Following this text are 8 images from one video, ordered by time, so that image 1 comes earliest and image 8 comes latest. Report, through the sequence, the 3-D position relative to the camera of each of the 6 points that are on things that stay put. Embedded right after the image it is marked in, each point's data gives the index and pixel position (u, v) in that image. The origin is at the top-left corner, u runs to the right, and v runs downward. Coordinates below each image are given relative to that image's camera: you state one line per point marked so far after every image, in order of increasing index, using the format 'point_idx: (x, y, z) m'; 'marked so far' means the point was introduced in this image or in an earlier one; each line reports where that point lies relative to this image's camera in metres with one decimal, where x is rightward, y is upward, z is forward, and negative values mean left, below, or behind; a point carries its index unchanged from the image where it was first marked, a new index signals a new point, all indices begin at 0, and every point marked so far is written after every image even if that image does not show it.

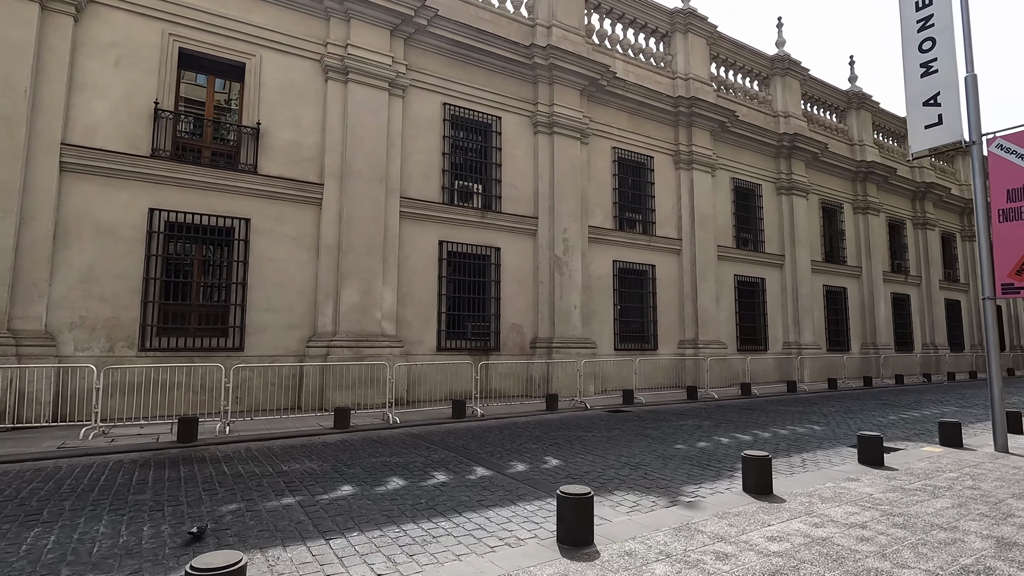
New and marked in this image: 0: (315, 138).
0: (-4.2, +3.2, +11.3) m
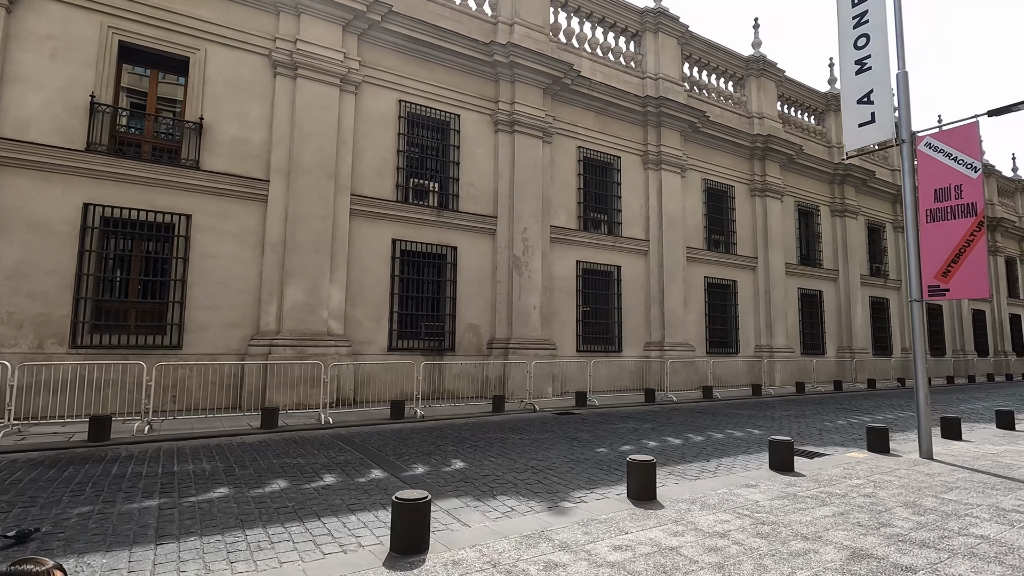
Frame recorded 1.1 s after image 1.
0: (-5.2, +3.2, +11.2) m
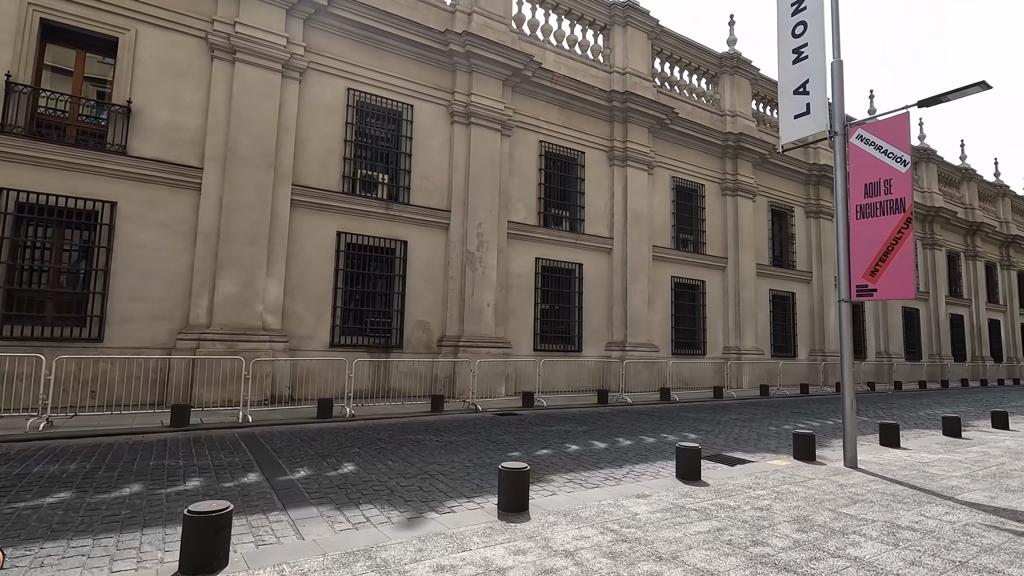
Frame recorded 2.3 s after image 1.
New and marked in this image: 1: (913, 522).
0: (-6.3, +3.4, +10.8) m
1: (+3.1, -1.8, +4.2) m
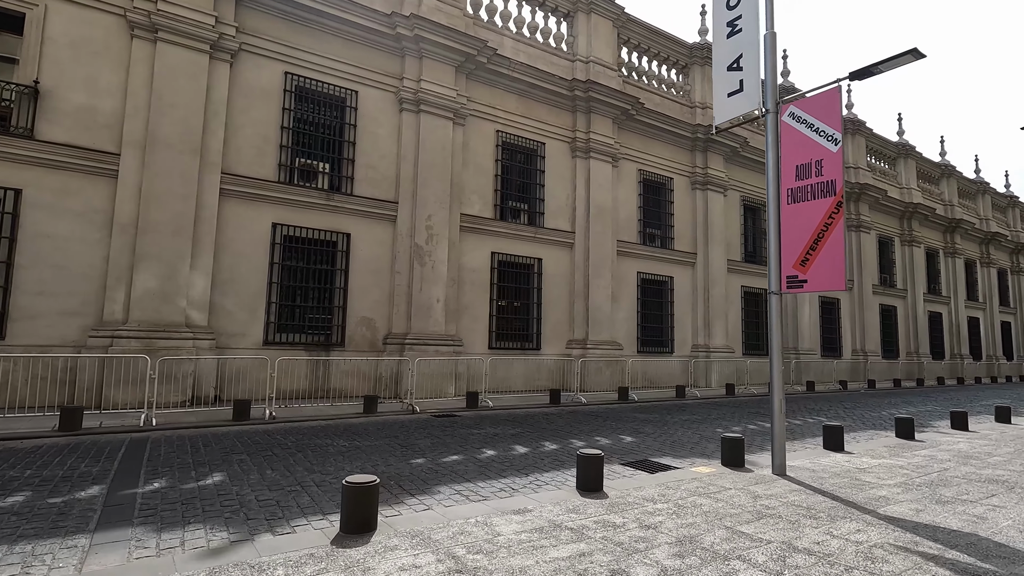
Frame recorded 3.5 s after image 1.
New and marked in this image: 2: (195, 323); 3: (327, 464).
0: (-7.5, +3.5, +10.1) m
1: (+2.1, -1.7, +3.7) m
2: (-6.1, -0.7, +10.3) m
3: (-2.0, -1.9, +5.9) m
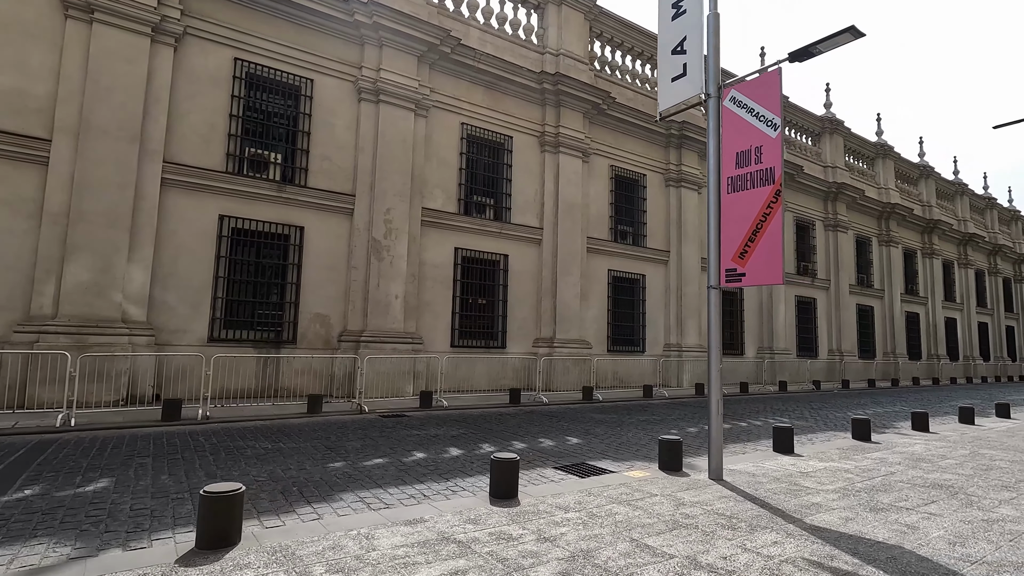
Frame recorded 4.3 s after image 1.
0: (-8.3, +3.6, +9.6) m
1: (+1.3, -1.7, +3.3) m
2: (-7.0, -0.6, +9.9) m
3: (-2.8, -1.8, +5.5) m
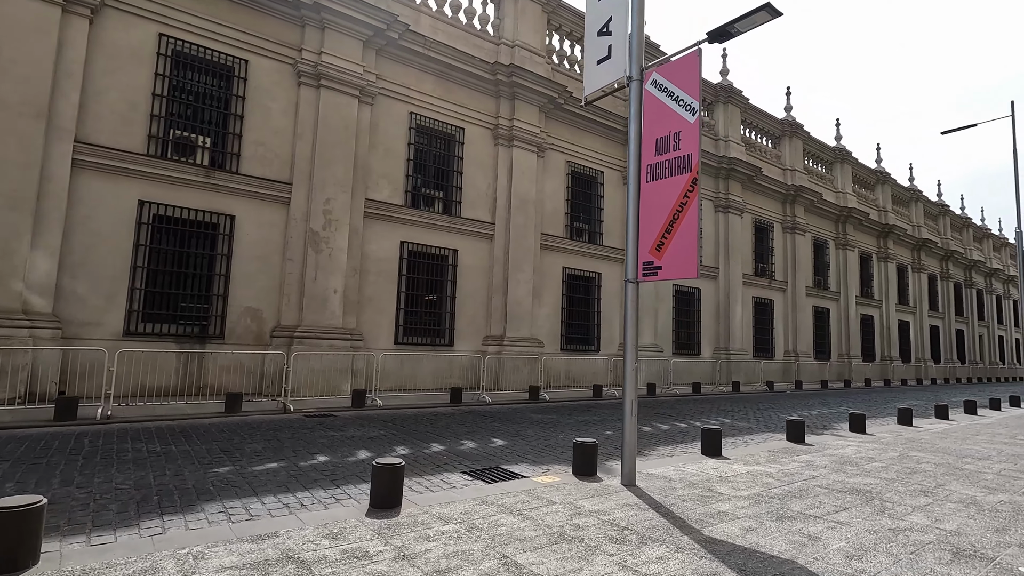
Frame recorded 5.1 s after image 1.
0: (-9.4, +3.8, +8.8) m
1: (+0.4, -1.6, +3.0) m
2: (-8.1, -0.4, +9.1) m
3: (-3.8, -1.7, +4.9) m
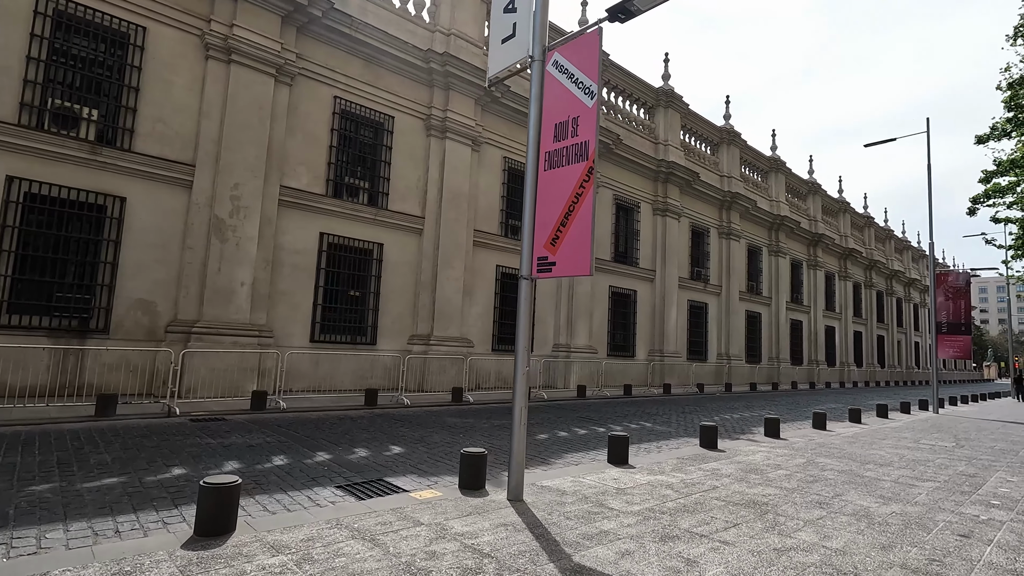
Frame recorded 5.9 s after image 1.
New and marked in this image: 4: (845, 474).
0: (-10.6, +4.1, +7.4) m
1: (-0.4, -1.6, +2.5) m
2: (-9.5, -0.1, +7.9) m
3: (-4.8, -1.6, +4.1) m
4: (+3.9, -2.2, +6.3) m
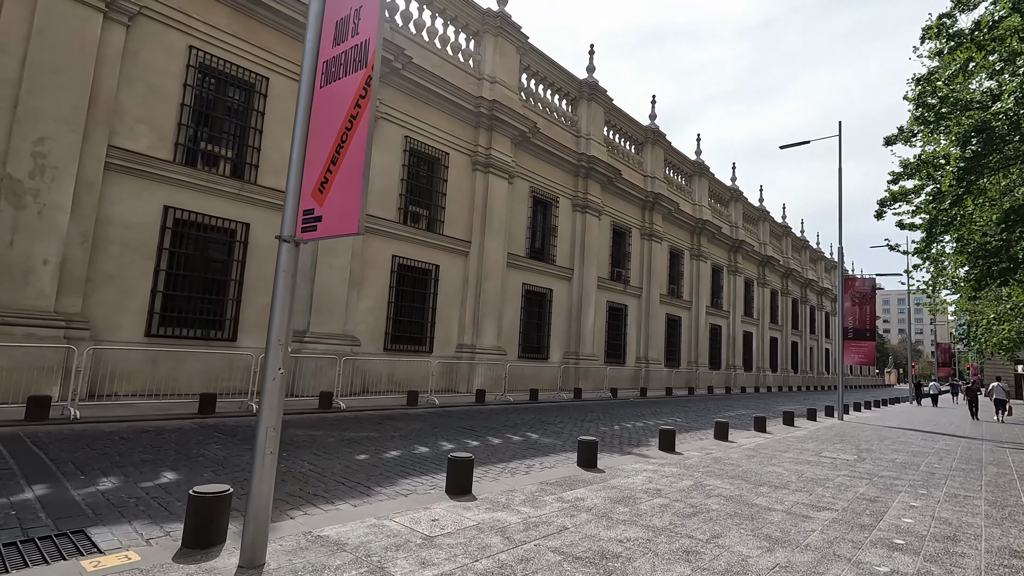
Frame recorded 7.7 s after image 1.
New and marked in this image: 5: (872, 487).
0: (-12.3, +4.6, +4.7) m
1: (-1.7, -1.3, +1.0) m
2: (-11.3, +0.3, +5.3) m
3: (-6.3, -1.2, +2.0) m
4: (+2.2, -2.1, +5.2) m
5: (+4.3, -2.4, +6.3) m
